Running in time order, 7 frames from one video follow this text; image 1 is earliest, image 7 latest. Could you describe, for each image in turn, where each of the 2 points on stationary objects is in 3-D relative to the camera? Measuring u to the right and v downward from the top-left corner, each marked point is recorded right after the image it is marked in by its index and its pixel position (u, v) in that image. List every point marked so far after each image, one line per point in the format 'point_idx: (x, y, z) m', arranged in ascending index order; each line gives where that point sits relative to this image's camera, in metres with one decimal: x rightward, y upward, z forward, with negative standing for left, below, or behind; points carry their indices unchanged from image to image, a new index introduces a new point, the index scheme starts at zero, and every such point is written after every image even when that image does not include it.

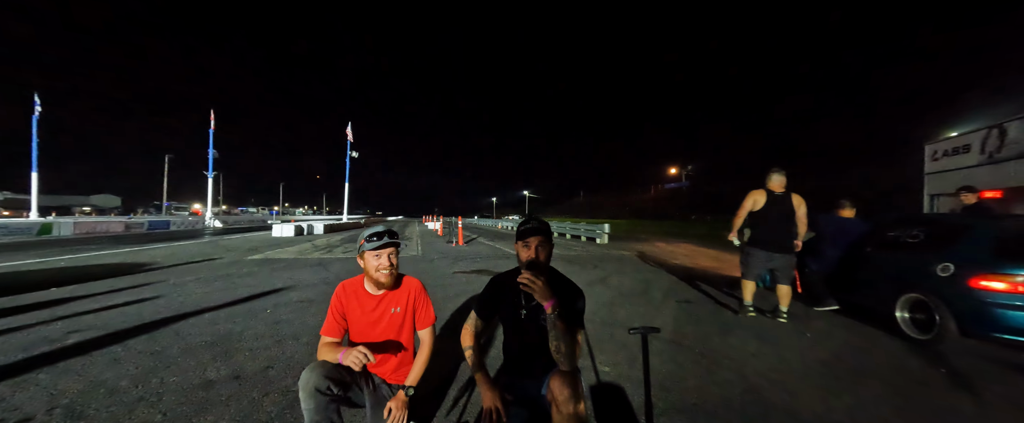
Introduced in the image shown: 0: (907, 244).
0: (+5.1, -0.4, +3.6) m
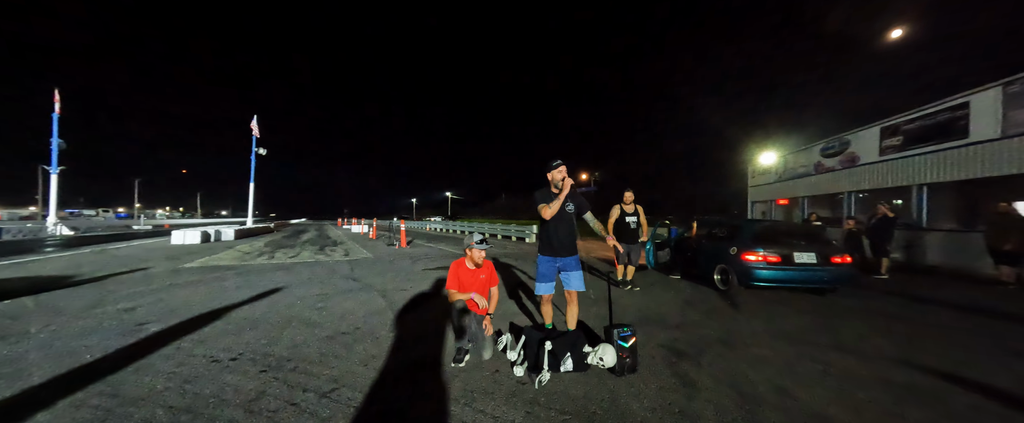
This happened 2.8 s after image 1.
0: (+4.7, -0.5, +6.3) m
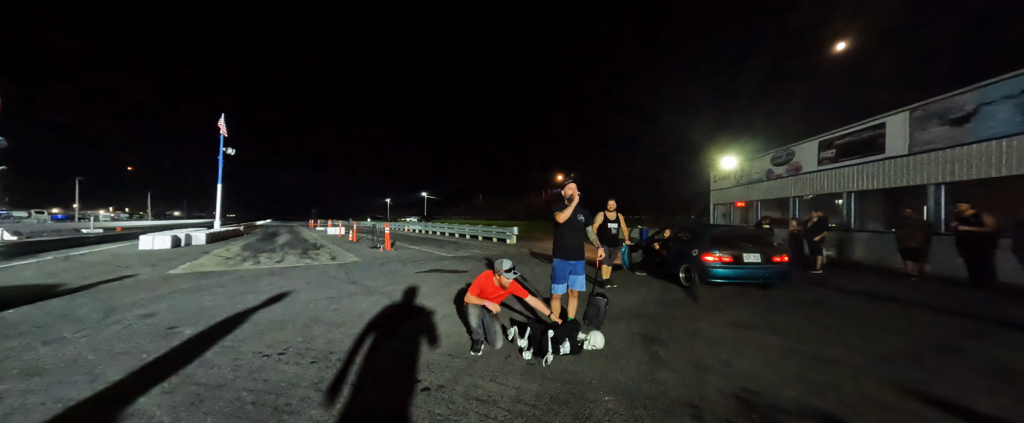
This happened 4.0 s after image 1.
0: (+4.5, -0.7, +7.2) m
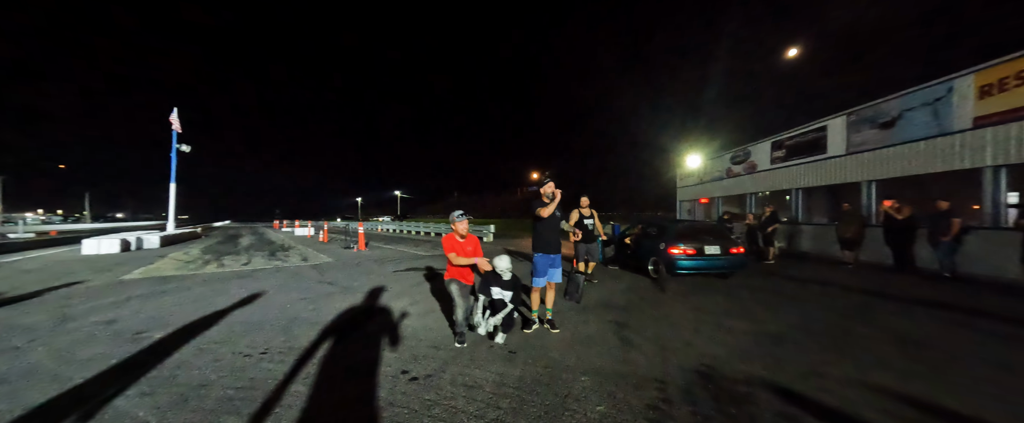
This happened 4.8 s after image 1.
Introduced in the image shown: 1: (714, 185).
0: (+3.9, -0.6, +7.7) m
1: (+12.8, +1.7, +17.2) m
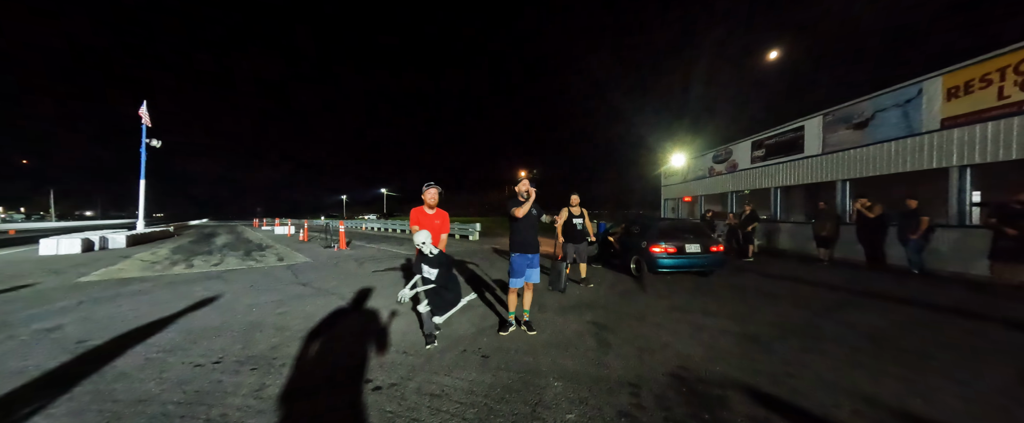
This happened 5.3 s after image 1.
0: (+3.5, -0.6, +7.7) m
1: (+12.0, +1.8, +17.5) m
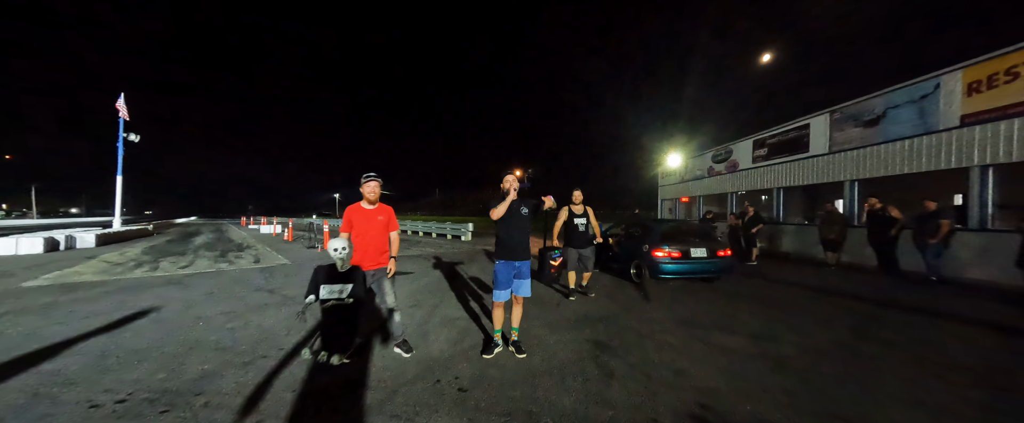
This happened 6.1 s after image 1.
0: (+3.2, -0.6, +7.2) m
1: (+11.7, +1.8, +17.2) m
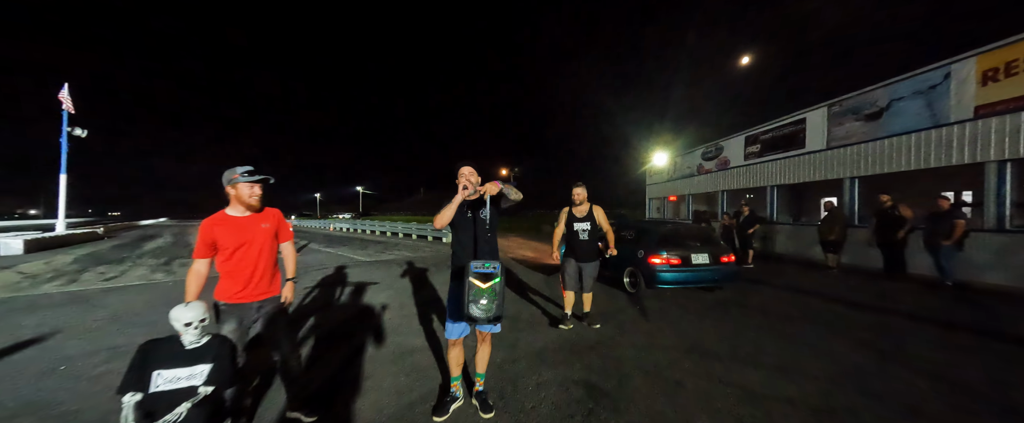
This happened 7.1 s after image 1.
0: (+2.7, -0.6, +6.6) m
1: (+10.7, +1.8, +16.8) m
